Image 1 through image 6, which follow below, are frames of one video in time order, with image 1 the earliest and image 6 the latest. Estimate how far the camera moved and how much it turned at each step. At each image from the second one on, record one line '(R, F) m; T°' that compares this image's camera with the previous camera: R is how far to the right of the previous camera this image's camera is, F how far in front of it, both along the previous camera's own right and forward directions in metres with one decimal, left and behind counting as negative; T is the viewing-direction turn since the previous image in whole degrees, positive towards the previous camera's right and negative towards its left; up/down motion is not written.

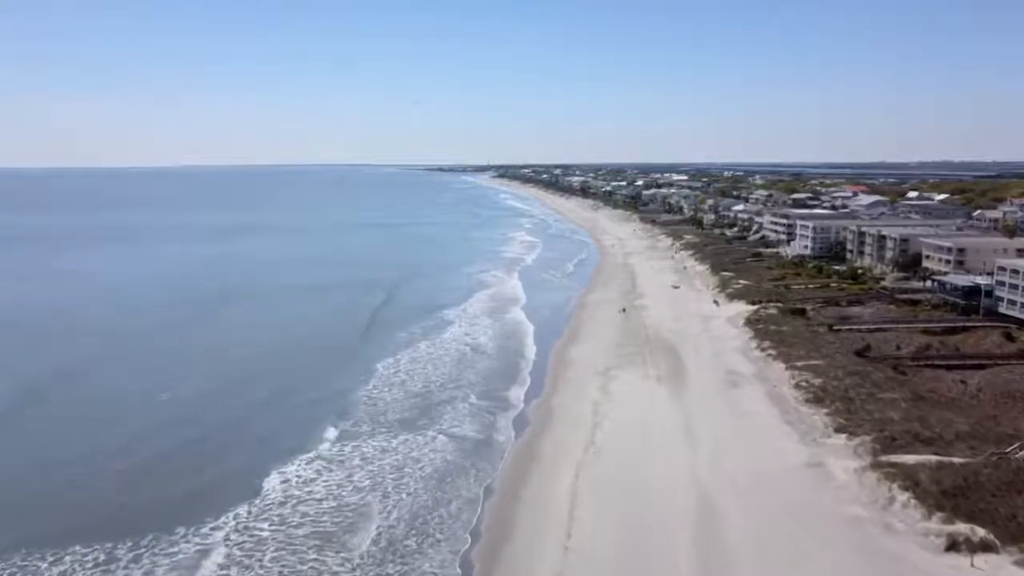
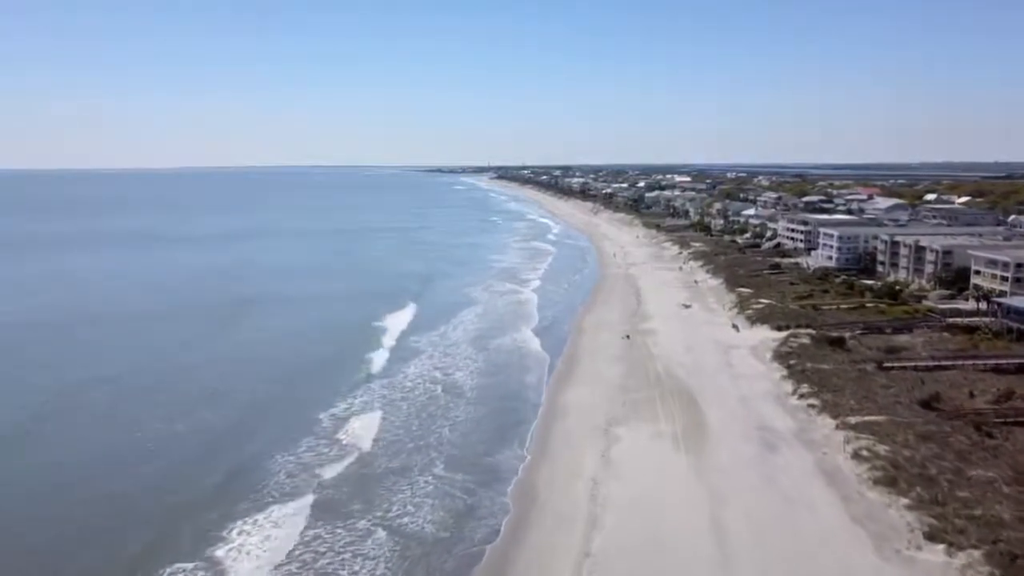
(+0.6, +5.2) m; 0°
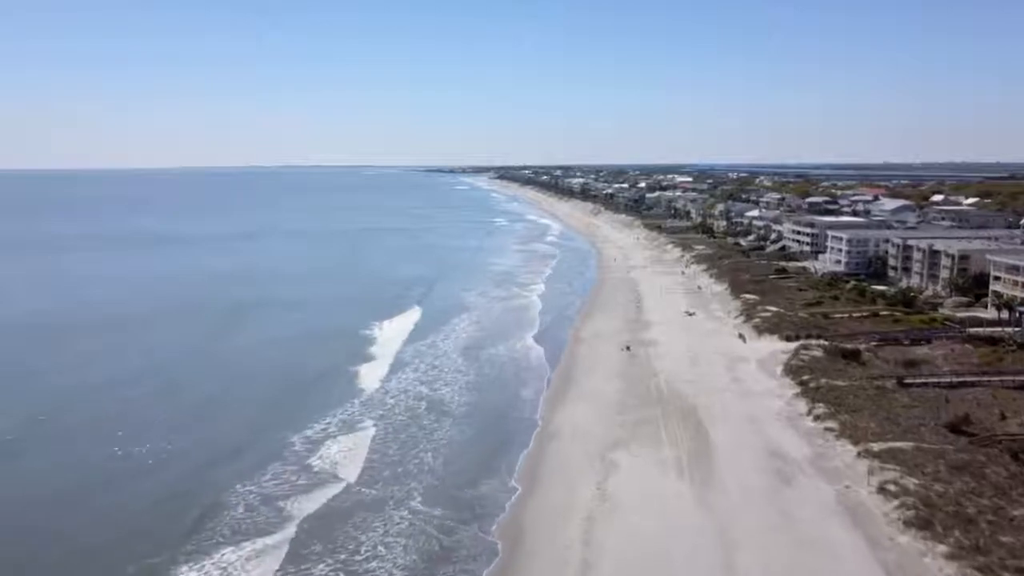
(+0.3, +1.8) m; 0°
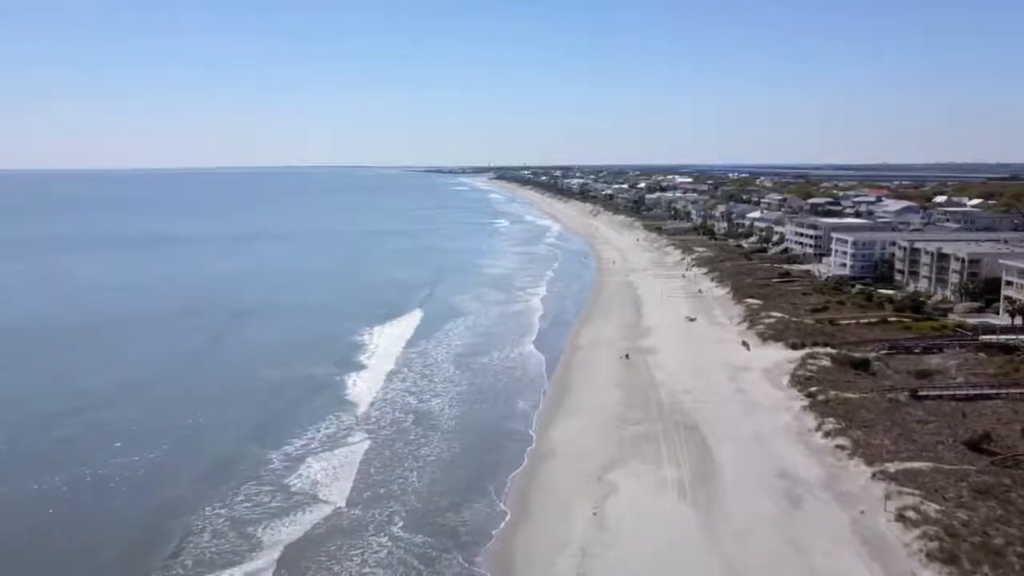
(+0.2, +1.2) m; 0°
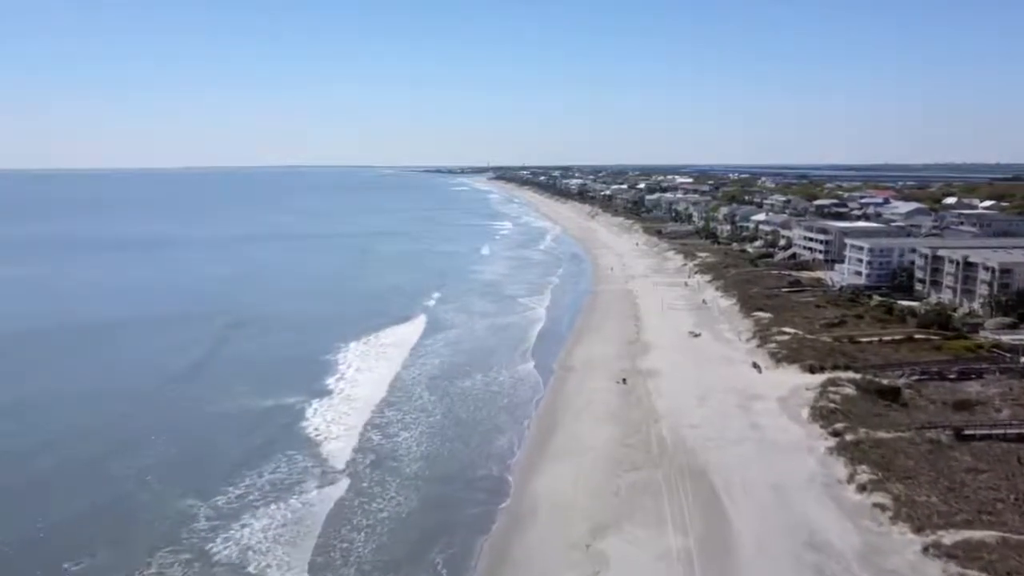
(+0.5, +3.0) m; 0°
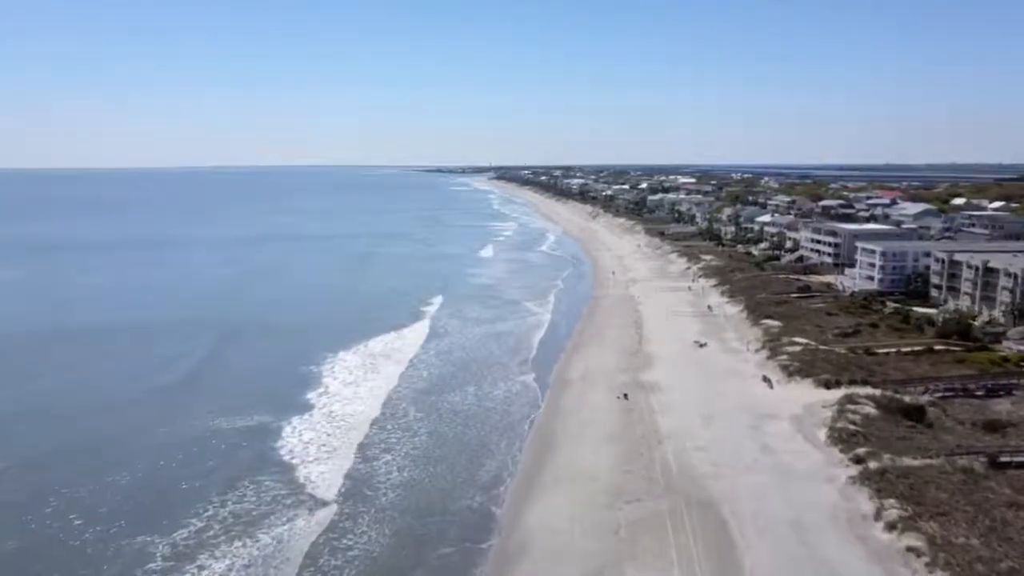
(+0.2, +1.6) m; 0°
